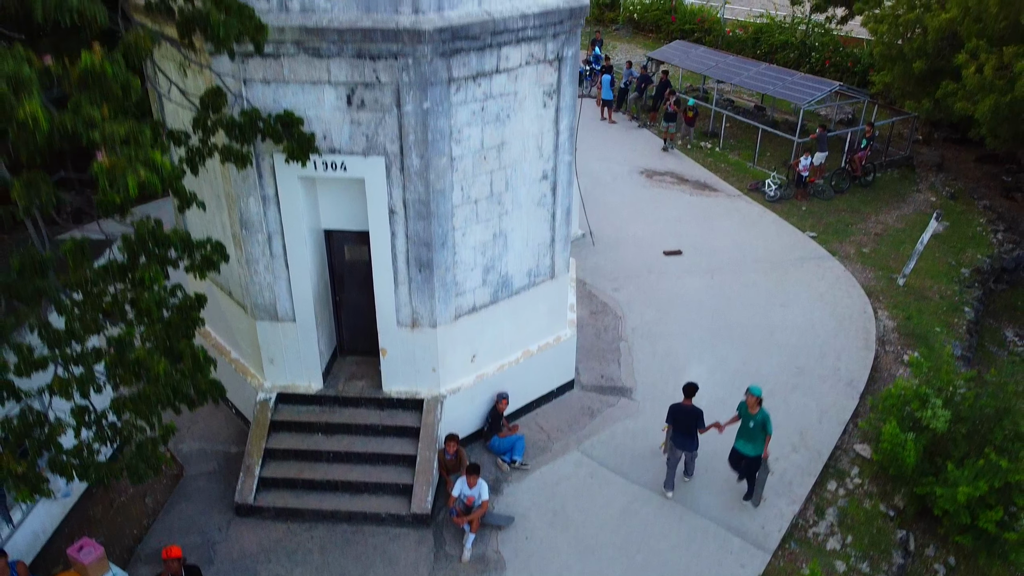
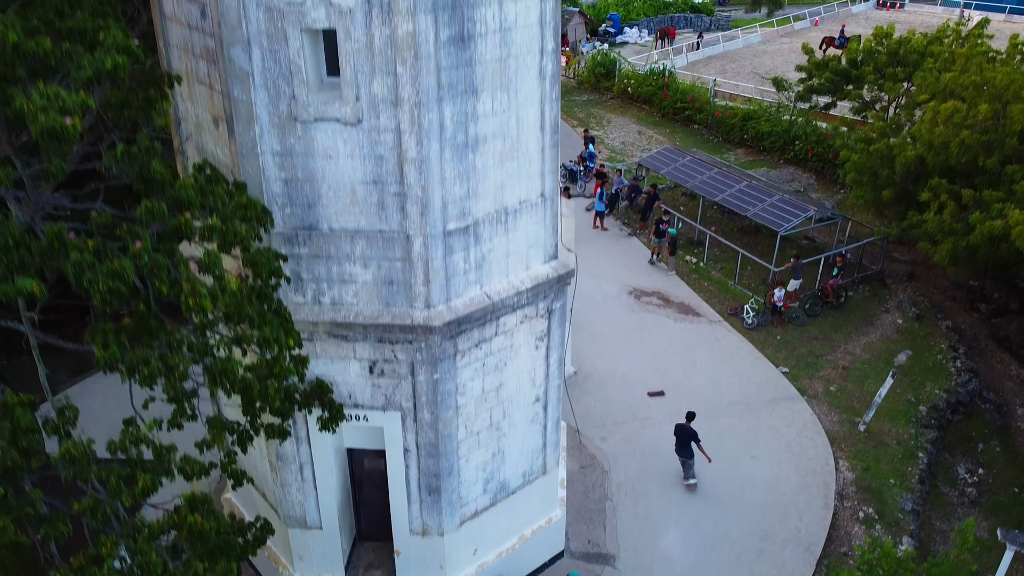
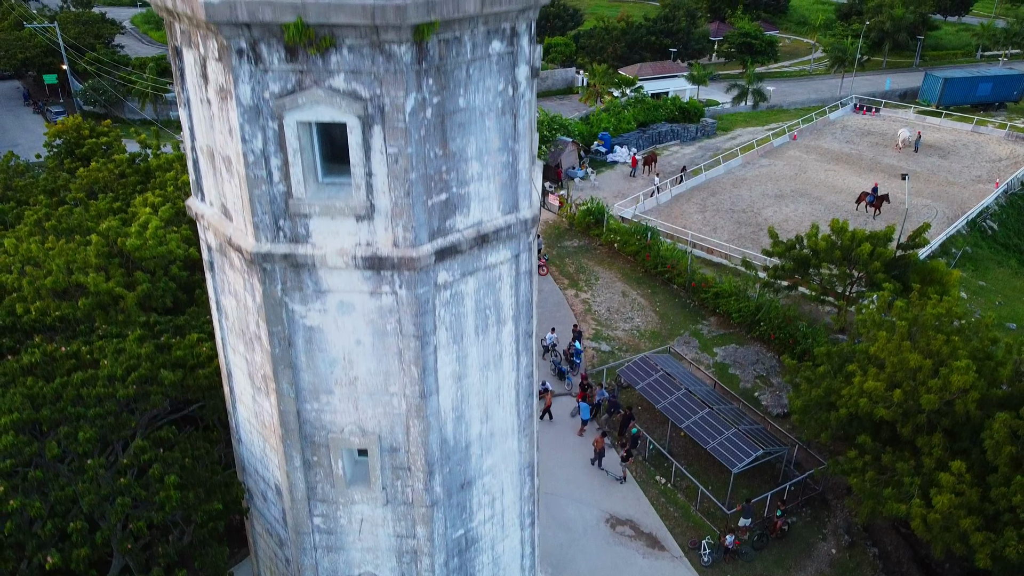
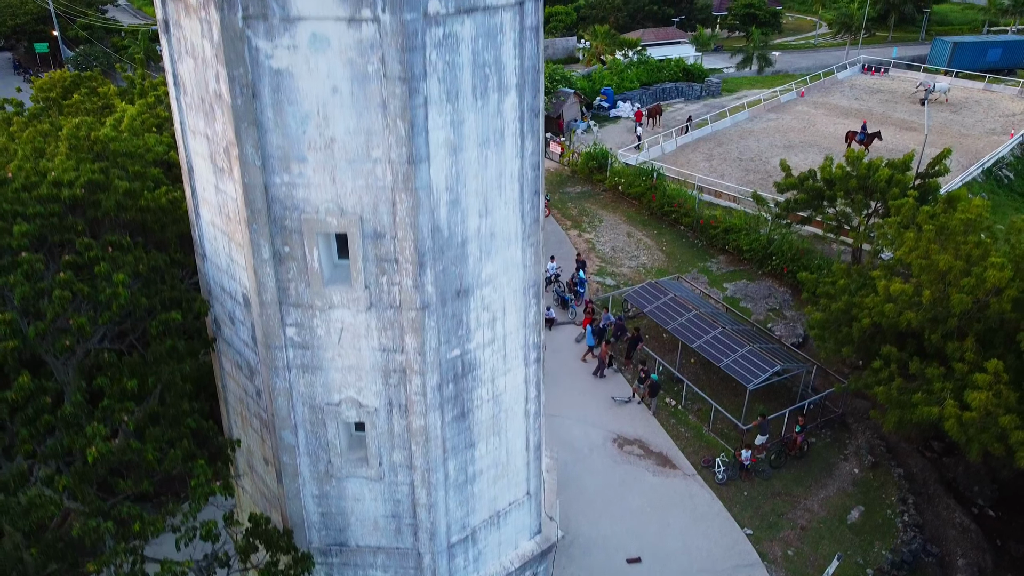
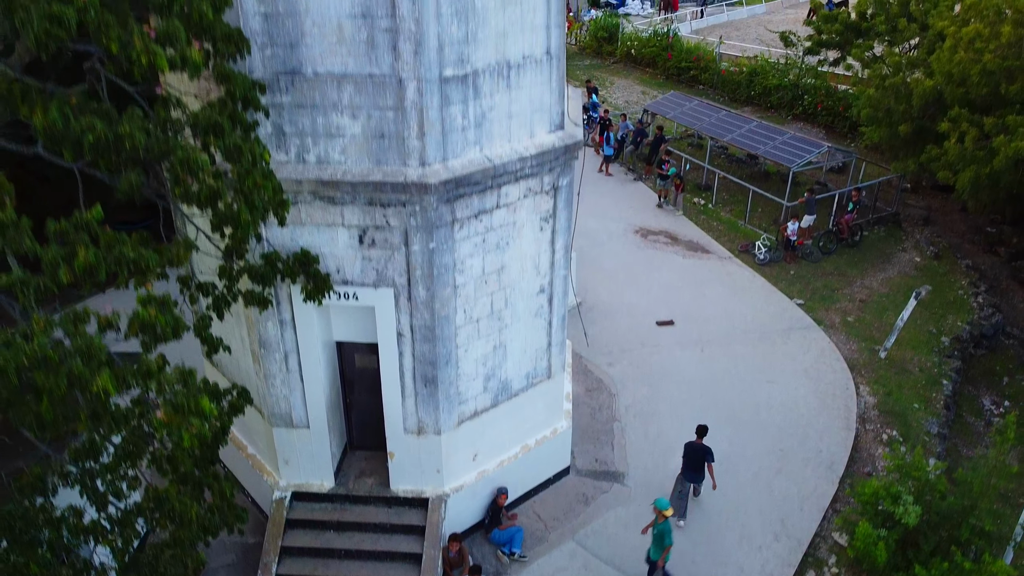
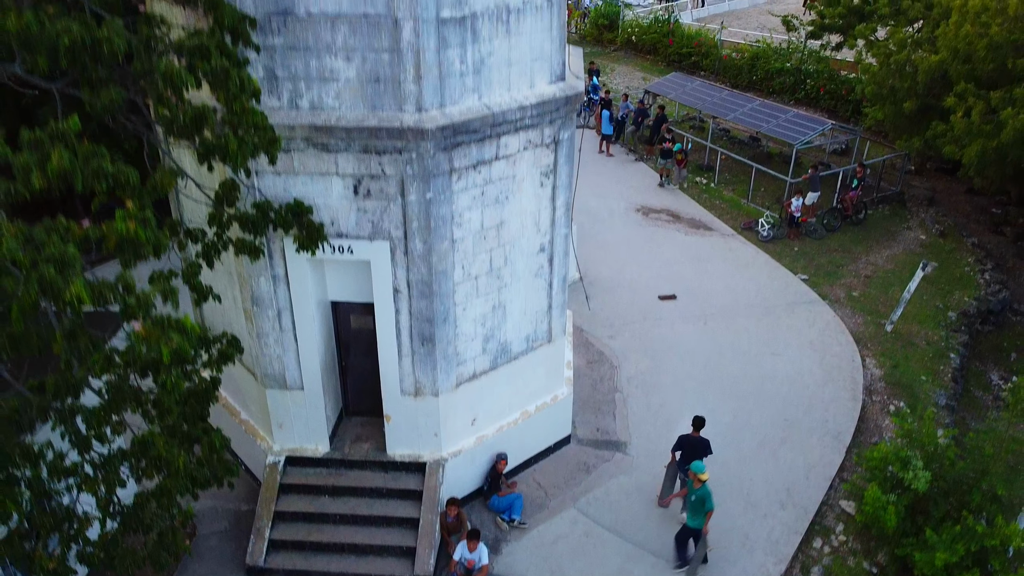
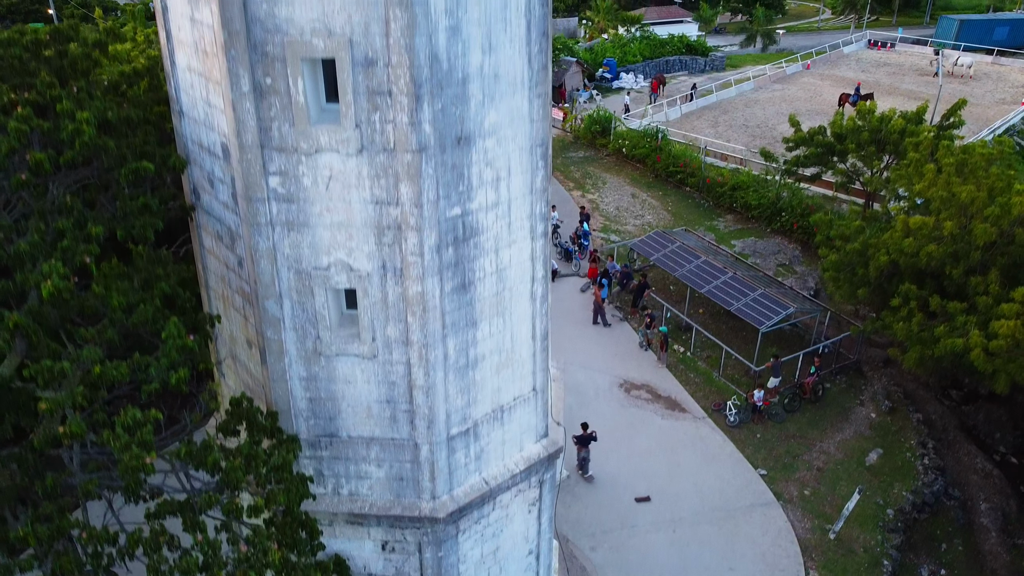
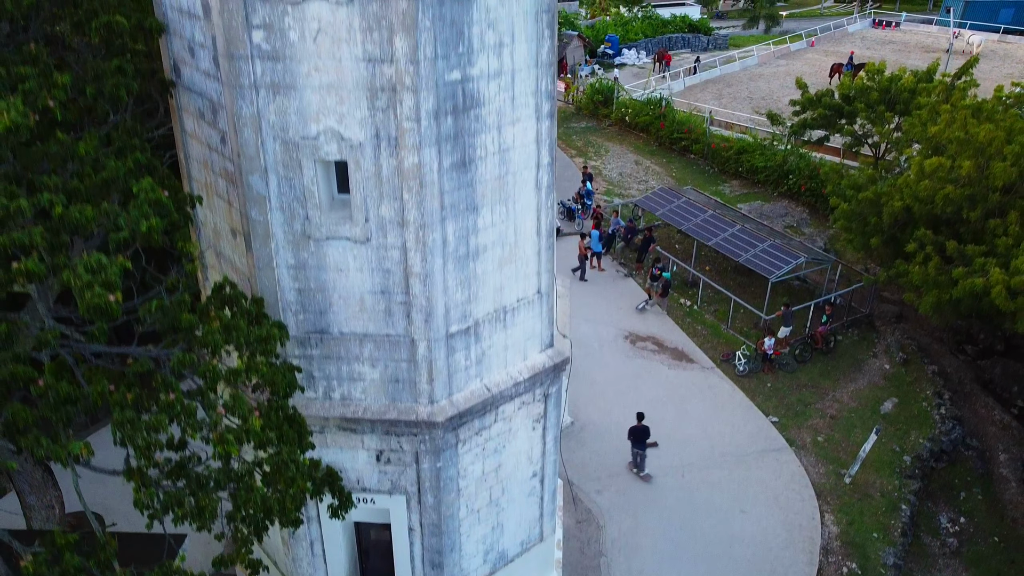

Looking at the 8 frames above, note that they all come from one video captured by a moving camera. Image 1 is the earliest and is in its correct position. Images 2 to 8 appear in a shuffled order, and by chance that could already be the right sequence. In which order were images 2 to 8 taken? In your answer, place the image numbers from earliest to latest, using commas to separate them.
6, 5, 2, 8, 7, 4, 3
